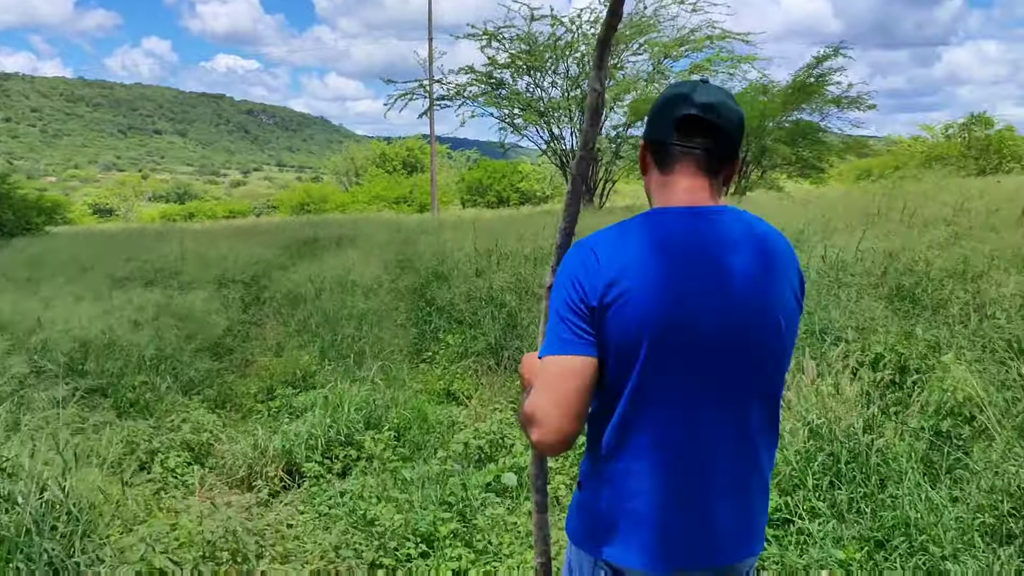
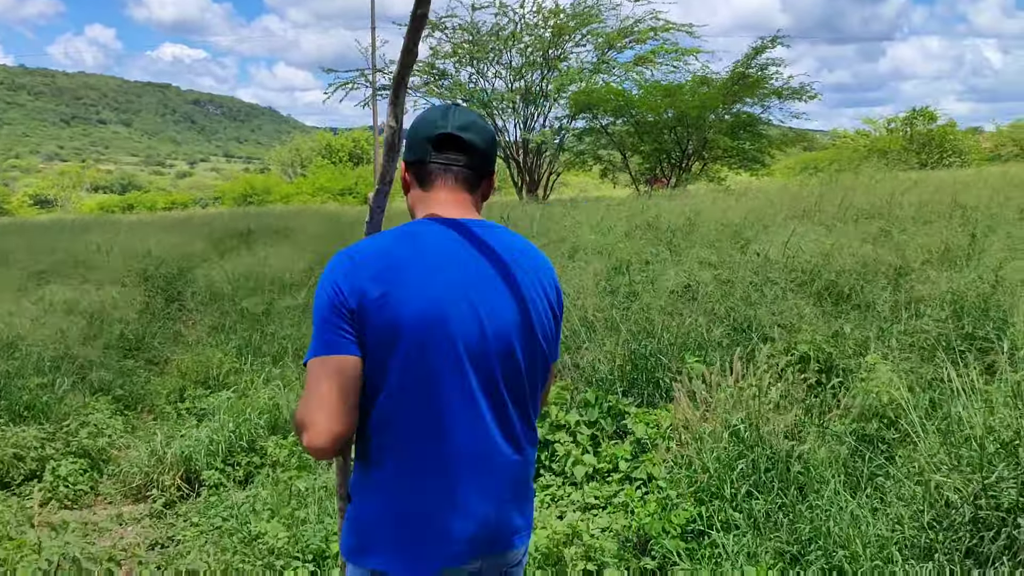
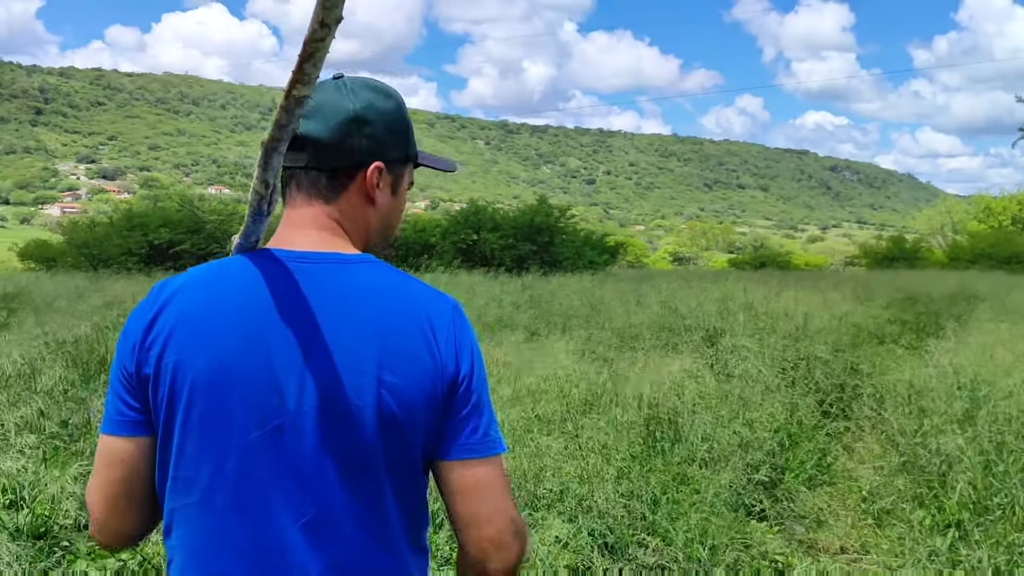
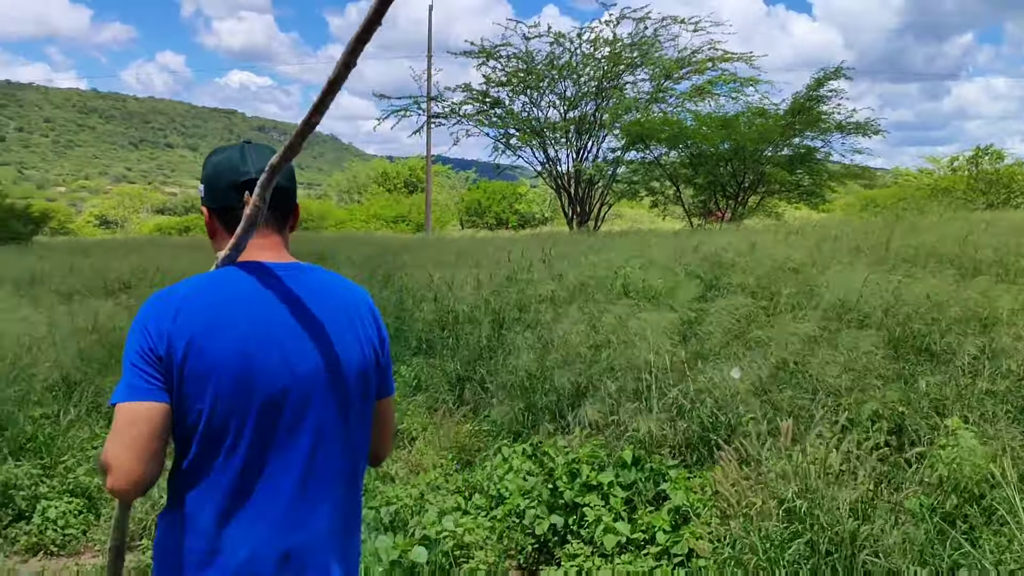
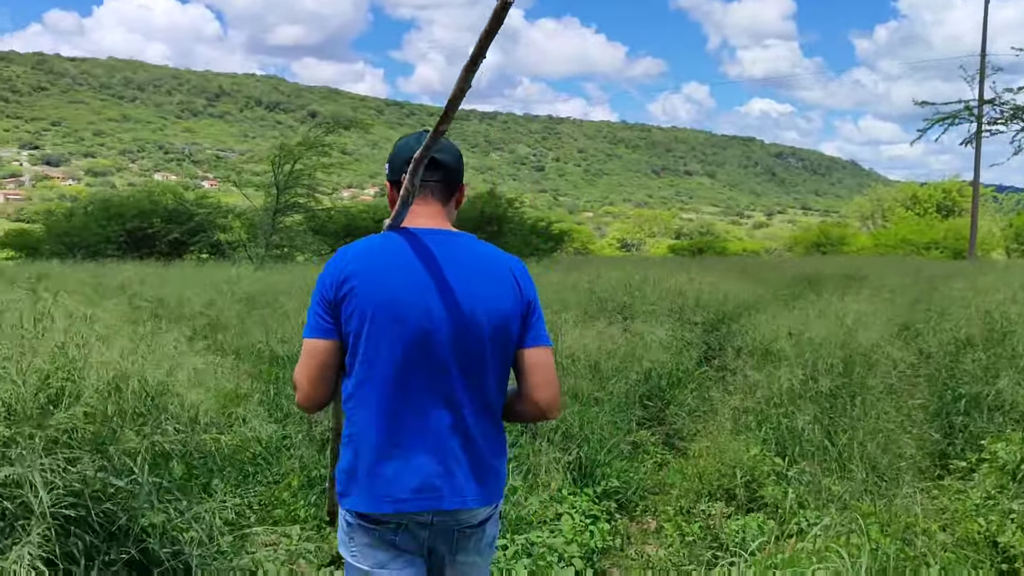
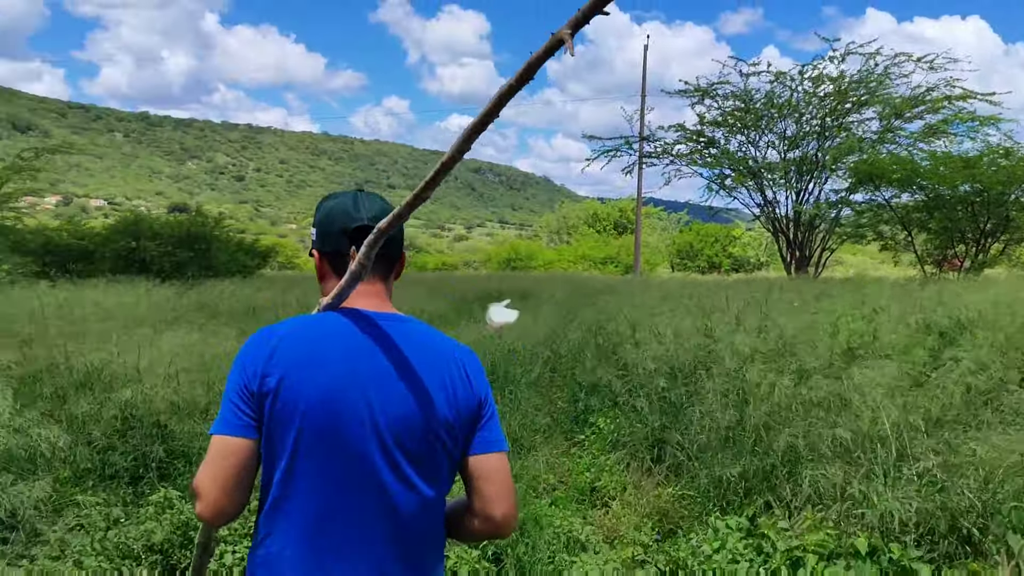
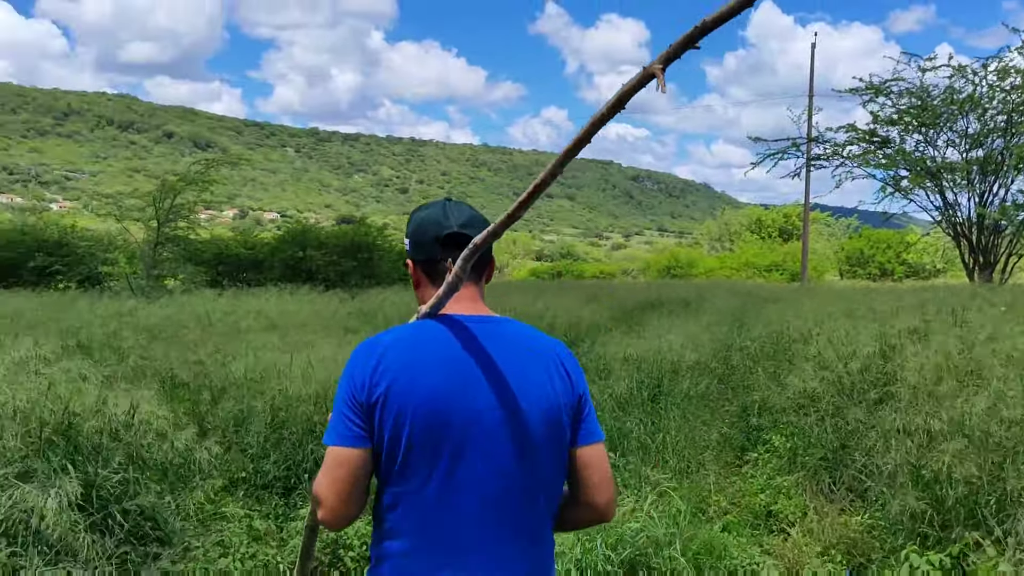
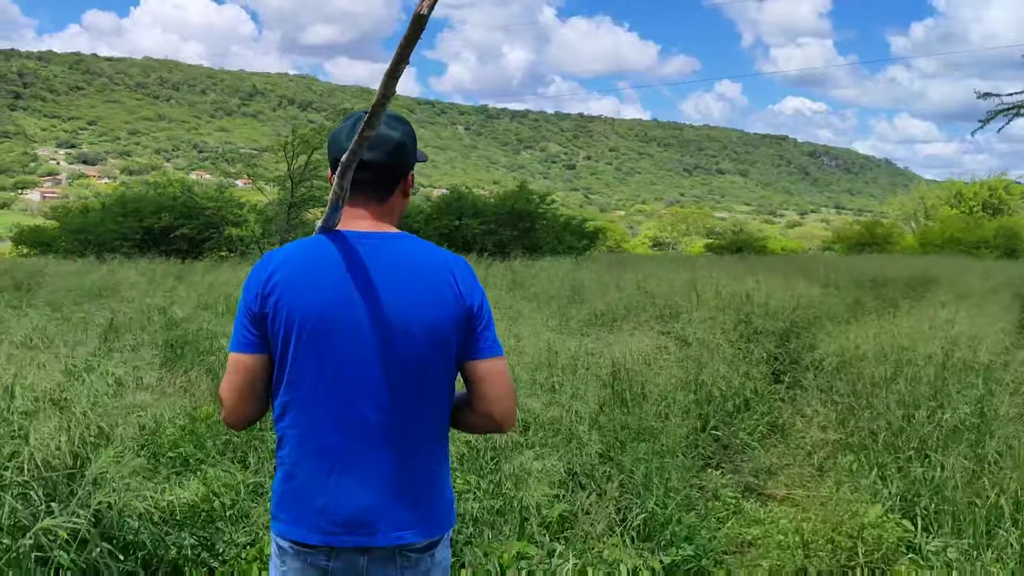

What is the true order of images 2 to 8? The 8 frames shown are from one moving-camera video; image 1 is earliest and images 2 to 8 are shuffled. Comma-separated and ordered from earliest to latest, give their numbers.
2, 4, 6, 7, 5, 8, 3
